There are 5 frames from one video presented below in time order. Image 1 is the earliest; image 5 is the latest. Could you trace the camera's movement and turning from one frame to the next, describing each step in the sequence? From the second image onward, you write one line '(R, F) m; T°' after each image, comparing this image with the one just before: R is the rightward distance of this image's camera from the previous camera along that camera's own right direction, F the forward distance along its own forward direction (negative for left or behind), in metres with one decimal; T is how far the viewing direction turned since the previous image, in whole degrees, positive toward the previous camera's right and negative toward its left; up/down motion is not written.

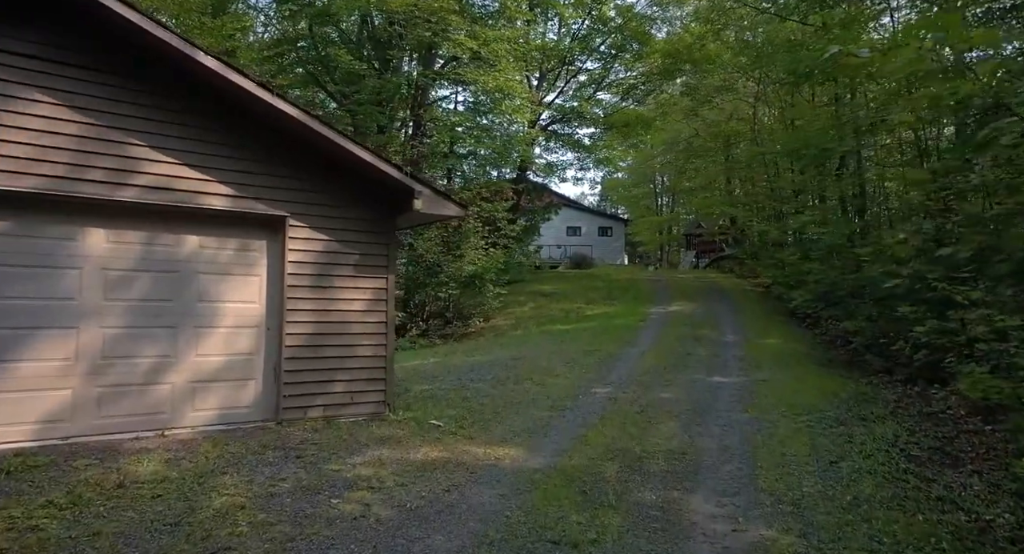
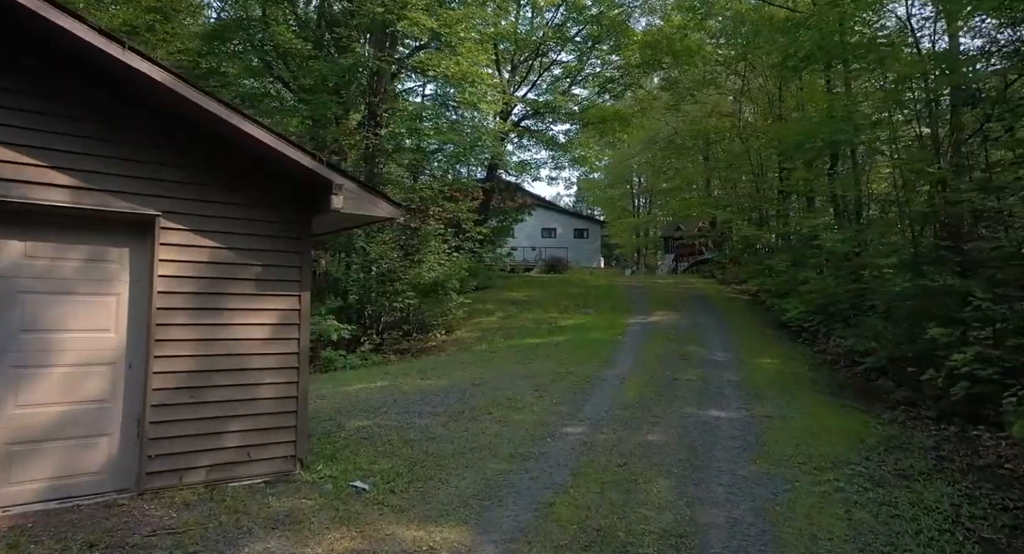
(+0.2, +1.4) m; +2°
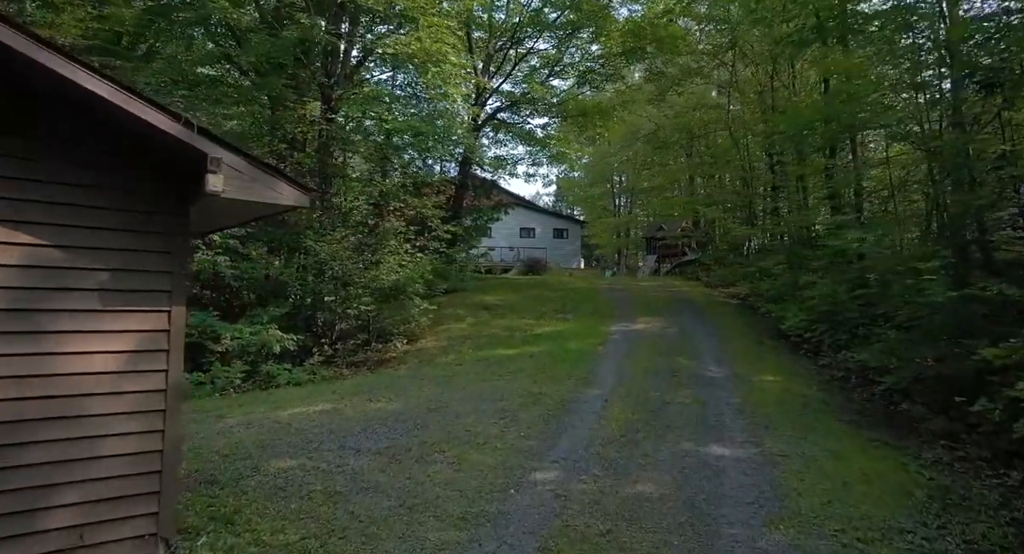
(+0.2, +1.3) m; +2°
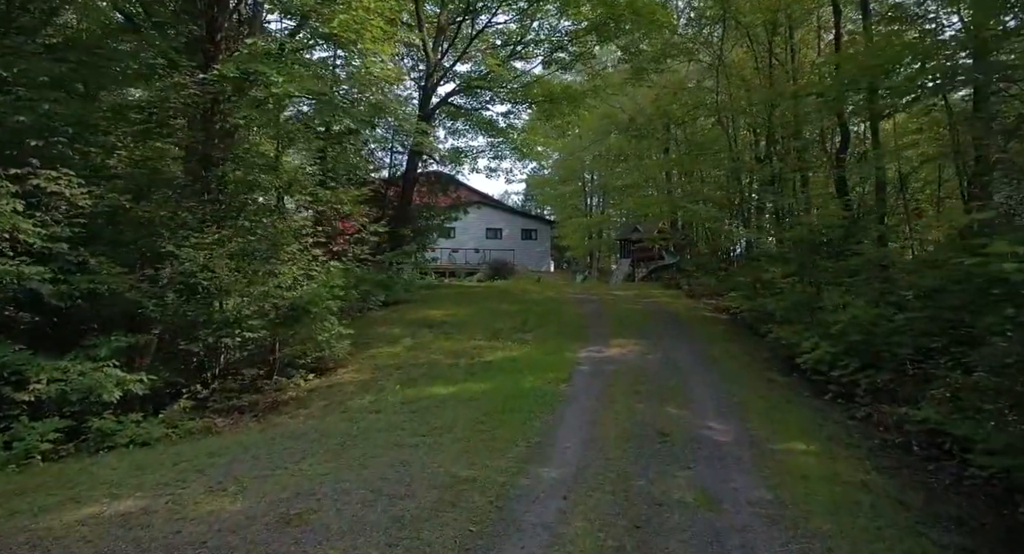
(+0.4, +2.7) m; +2°
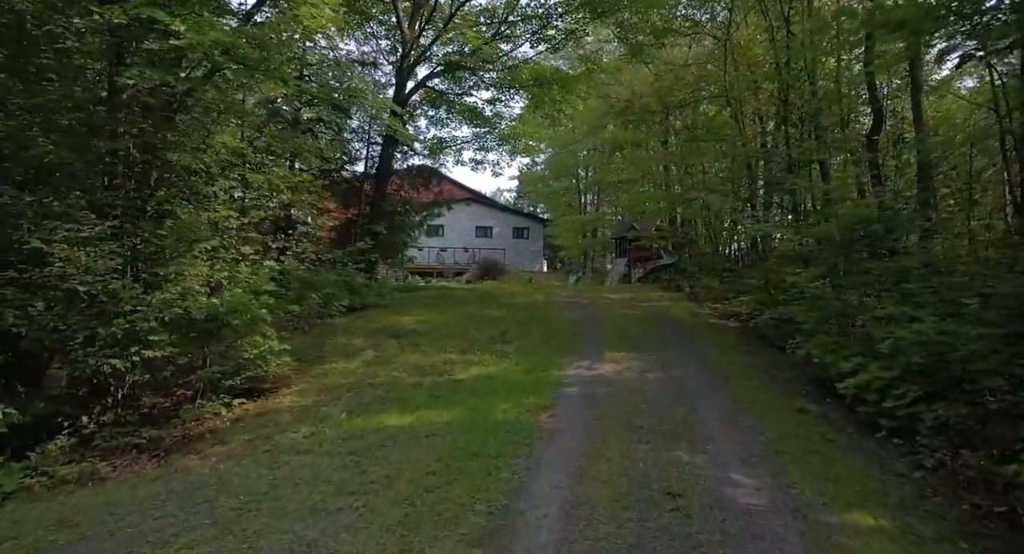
(+0.3, +1.7) m; 0°
